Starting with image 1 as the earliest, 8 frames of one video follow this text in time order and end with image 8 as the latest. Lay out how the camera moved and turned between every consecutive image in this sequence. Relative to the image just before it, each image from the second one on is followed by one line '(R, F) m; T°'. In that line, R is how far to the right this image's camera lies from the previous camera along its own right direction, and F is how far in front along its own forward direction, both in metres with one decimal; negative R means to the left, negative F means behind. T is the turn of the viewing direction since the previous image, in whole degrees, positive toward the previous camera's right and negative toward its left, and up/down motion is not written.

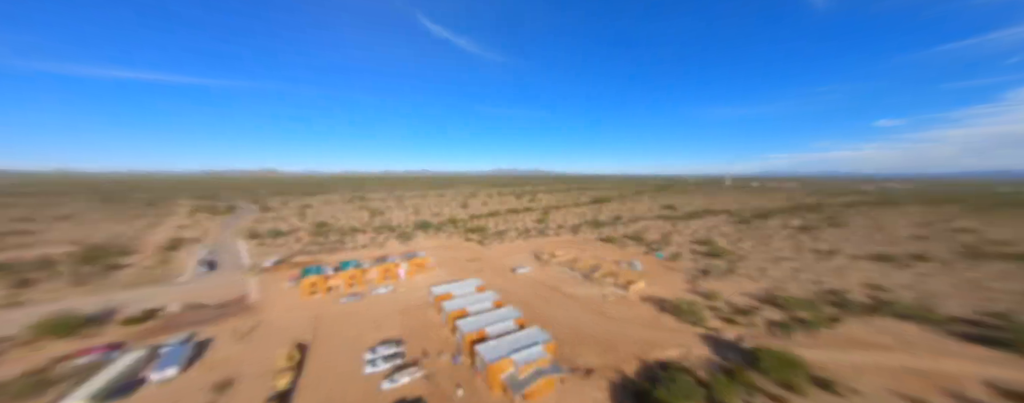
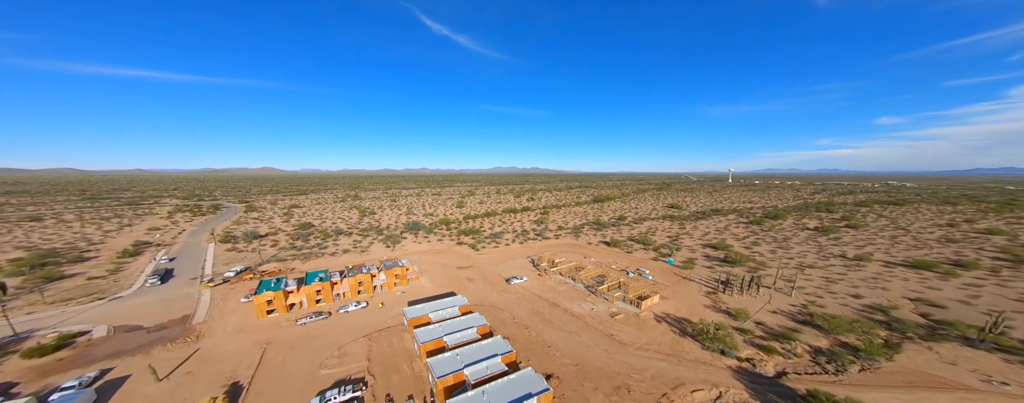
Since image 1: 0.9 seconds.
(+0.4, +2.6) m; 0°
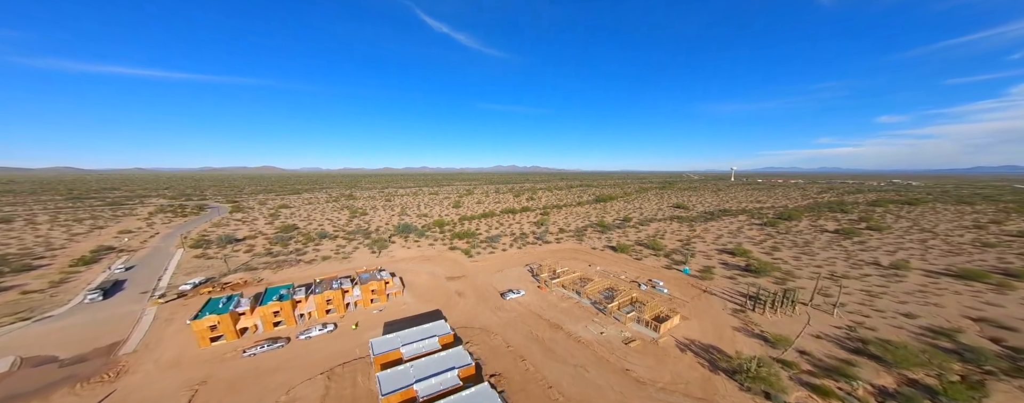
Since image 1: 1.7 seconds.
(+0.3, +2.4) m; 0°
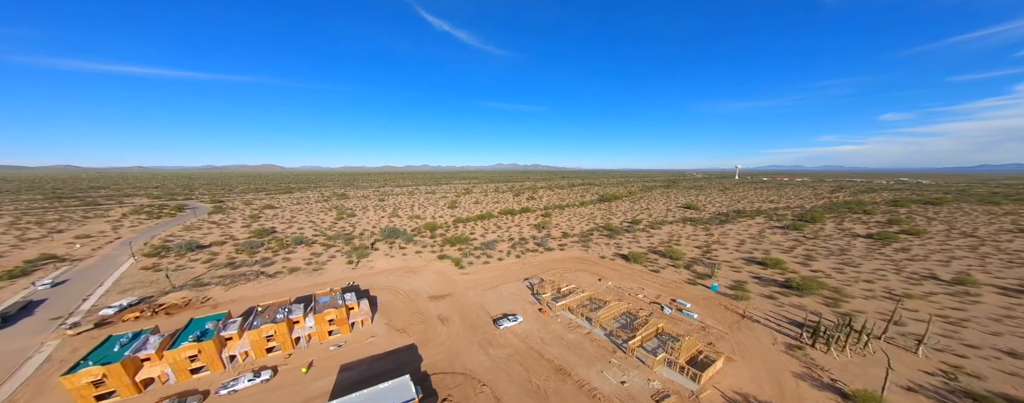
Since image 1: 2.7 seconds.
(+0.3, +3.2) m; 0°
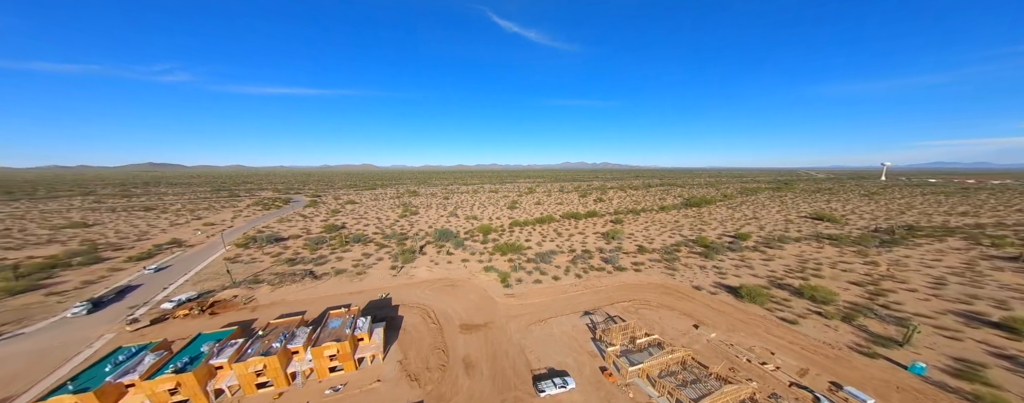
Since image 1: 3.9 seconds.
(+0.4, +4.1) m; -14°
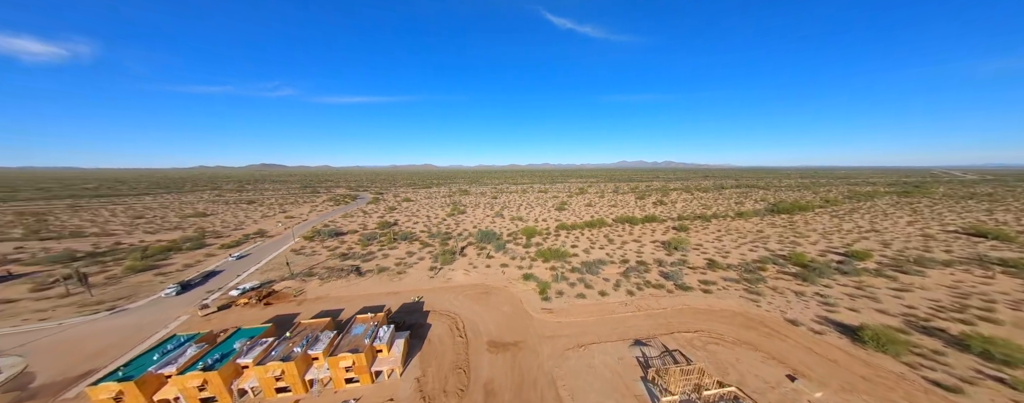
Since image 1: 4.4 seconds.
(+0.6, +1.7) m; -11°
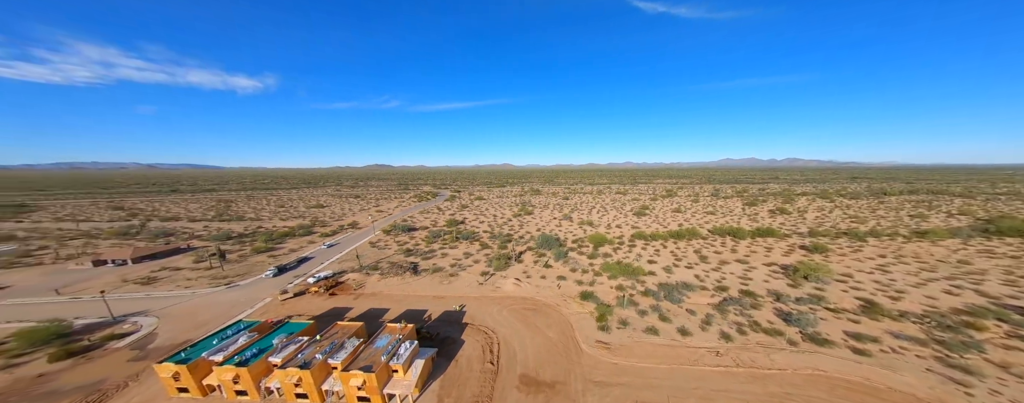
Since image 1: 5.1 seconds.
(+1.2, +2.2) m; -16°
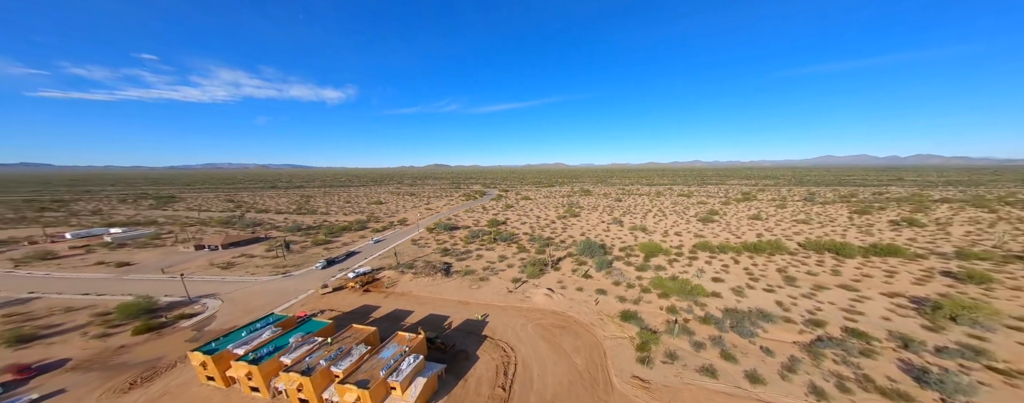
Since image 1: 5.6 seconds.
(+1.2, +1.4) m; -11°
